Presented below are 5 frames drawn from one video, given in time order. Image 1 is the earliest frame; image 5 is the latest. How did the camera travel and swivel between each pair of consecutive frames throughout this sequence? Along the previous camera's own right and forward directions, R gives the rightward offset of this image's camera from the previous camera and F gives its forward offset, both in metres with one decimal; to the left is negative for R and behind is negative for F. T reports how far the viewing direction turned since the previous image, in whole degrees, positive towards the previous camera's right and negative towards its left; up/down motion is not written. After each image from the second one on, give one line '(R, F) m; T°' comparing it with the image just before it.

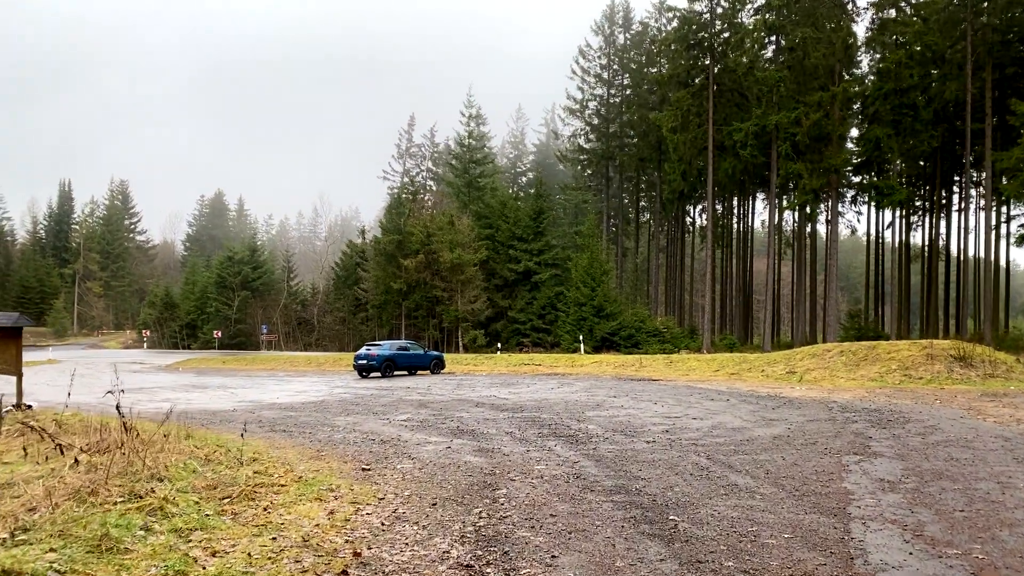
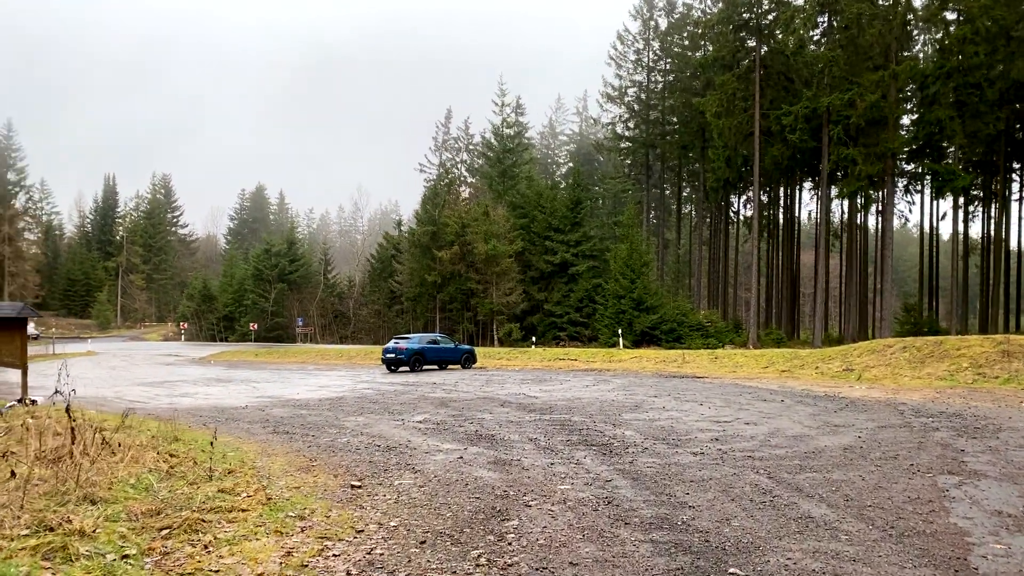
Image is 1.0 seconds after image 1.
(+0.2, +1.1) m; -4°
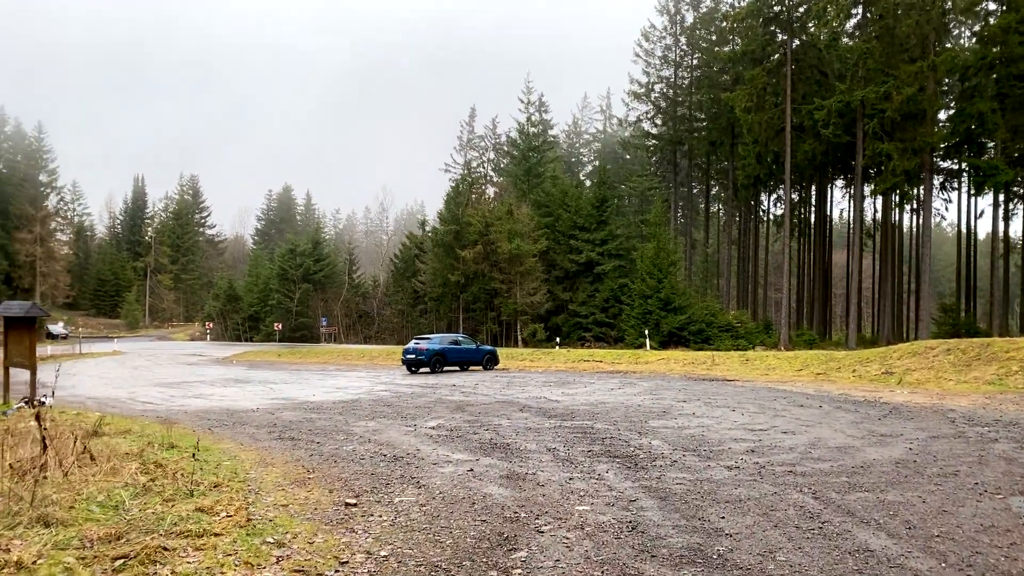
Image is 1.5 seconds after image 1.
(+0.1, +0.6) m; -2°
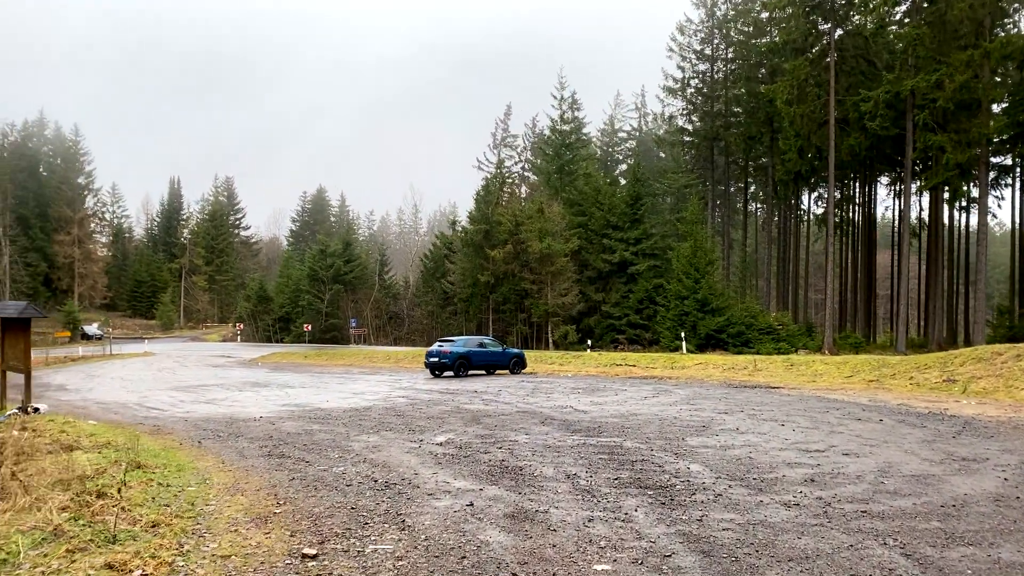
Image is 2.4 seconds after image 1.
(+0.2, +1.1) m; -3°
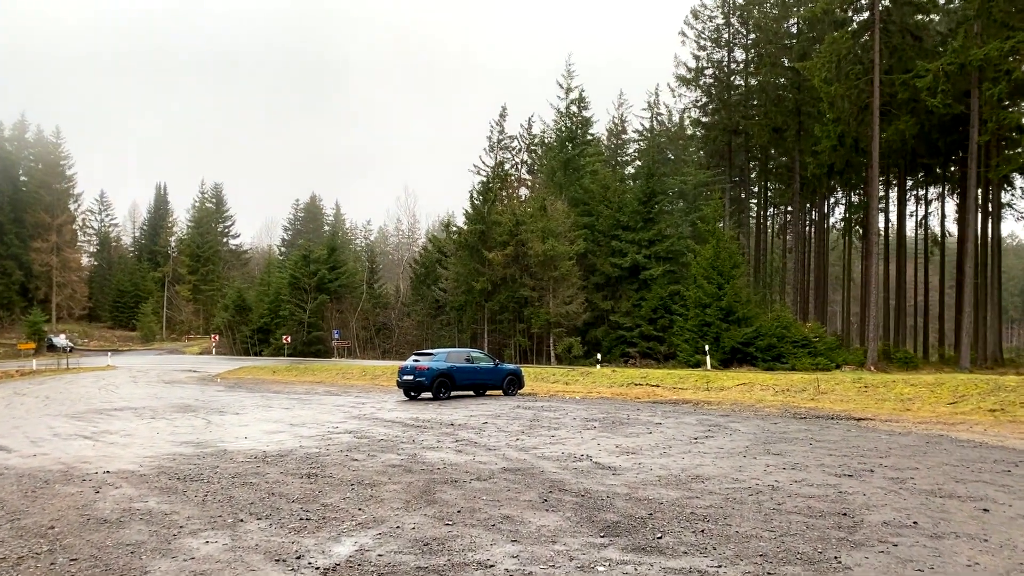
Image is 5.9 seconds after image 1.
(+0.2, +4.2) m; 0°
